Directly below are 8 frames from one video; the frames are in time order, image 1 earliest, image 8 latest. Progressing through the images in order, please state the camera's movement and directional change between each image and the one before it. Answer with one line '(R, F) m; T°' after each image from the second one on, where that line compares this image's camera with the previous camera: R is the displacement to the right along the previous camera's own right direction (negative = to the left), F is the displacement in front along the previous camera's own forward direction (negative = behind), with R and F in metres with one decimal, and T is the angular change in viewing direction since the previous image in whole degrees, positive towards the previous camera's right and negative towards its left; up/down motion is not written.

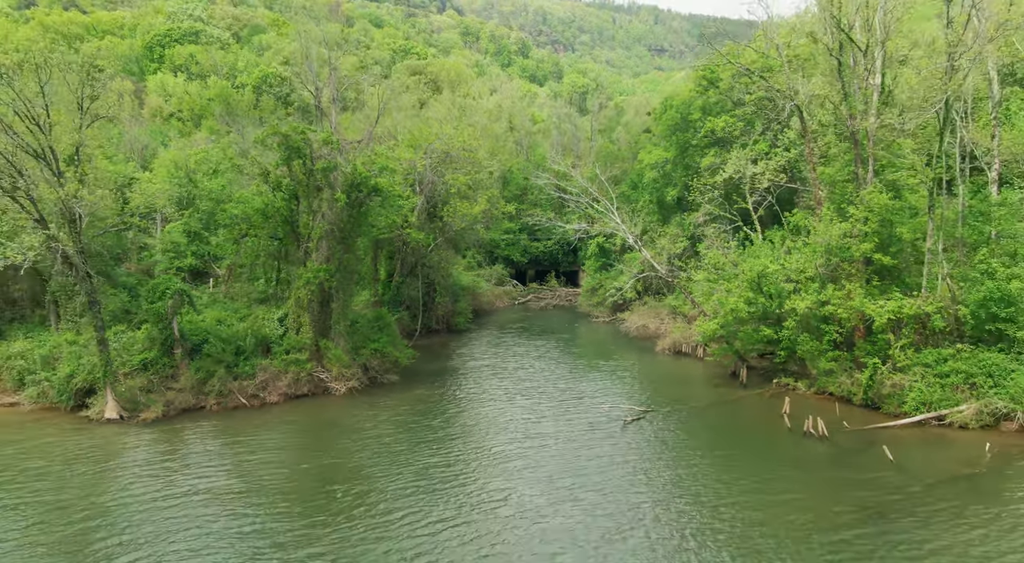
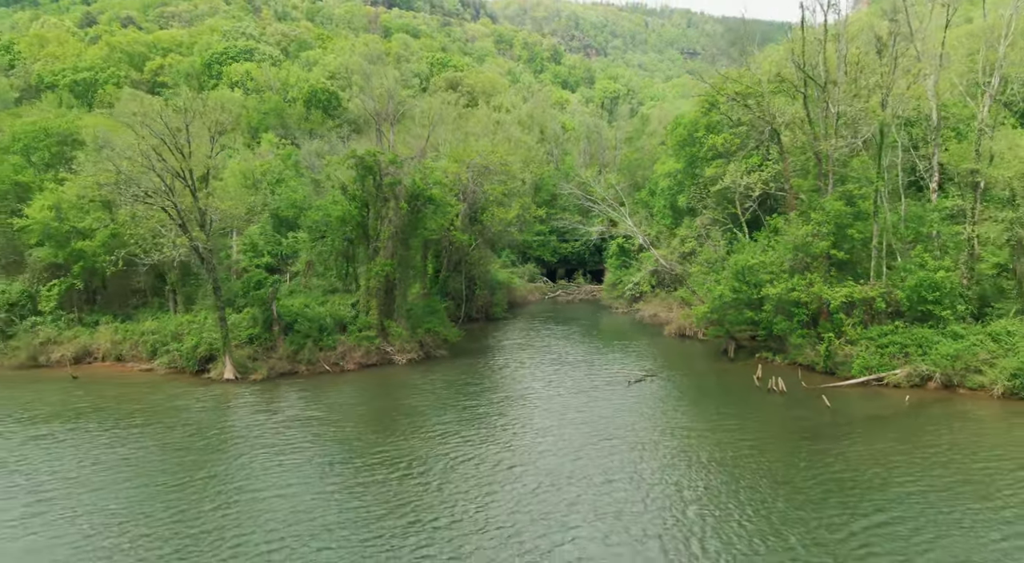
(+0.3, -7.4) m; -3°
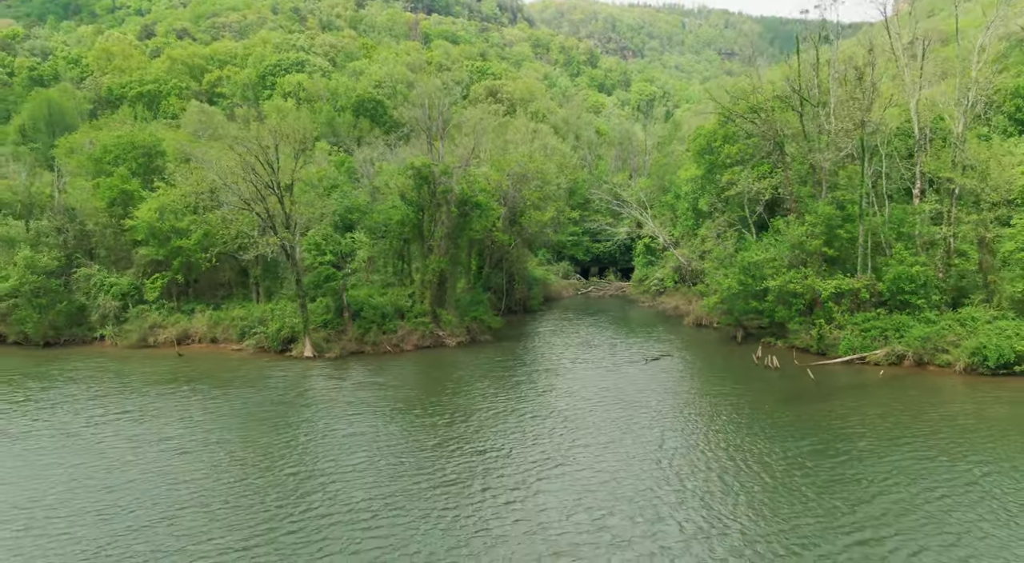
(+0.1, -6.2) m; -3°
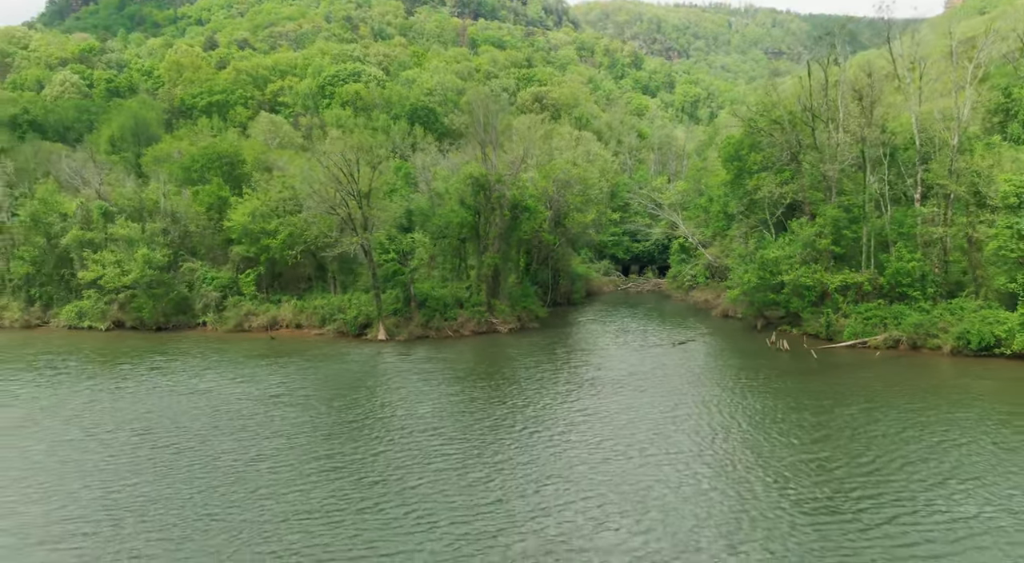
(0.0, -6.5) m; -4°
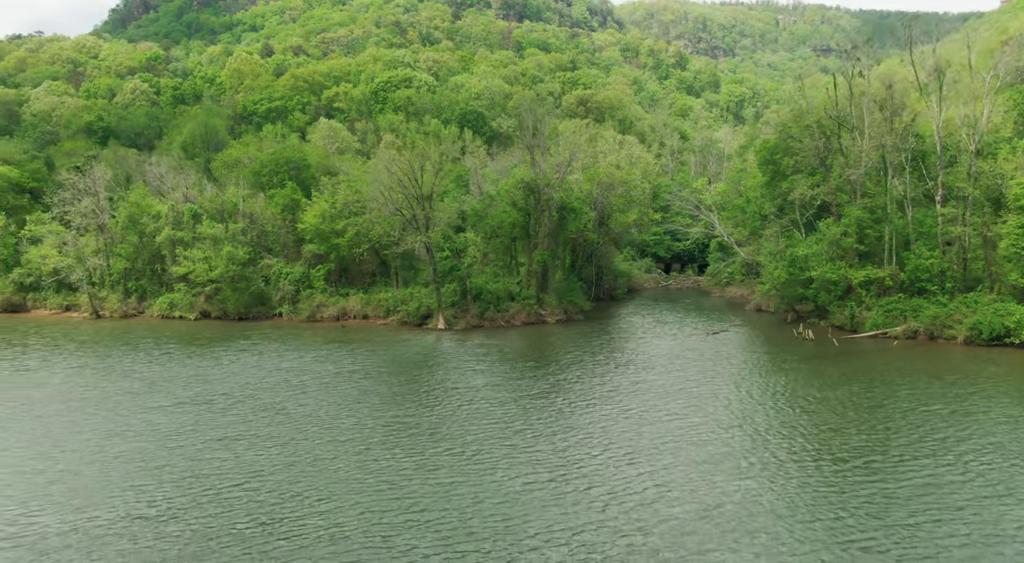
(-0.3, -5.0) m; -4°
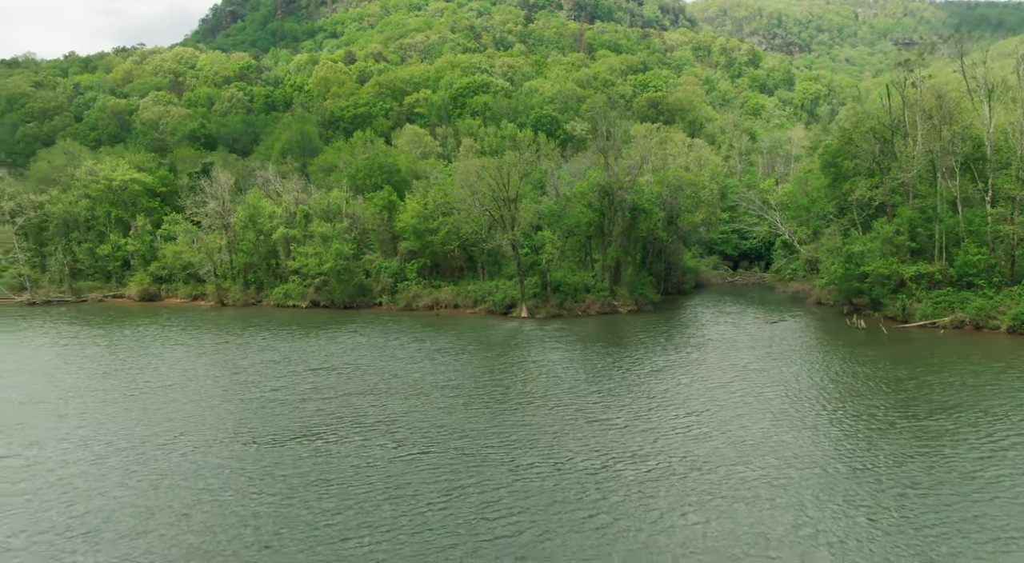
(-0.7, -6.8) m; -6°
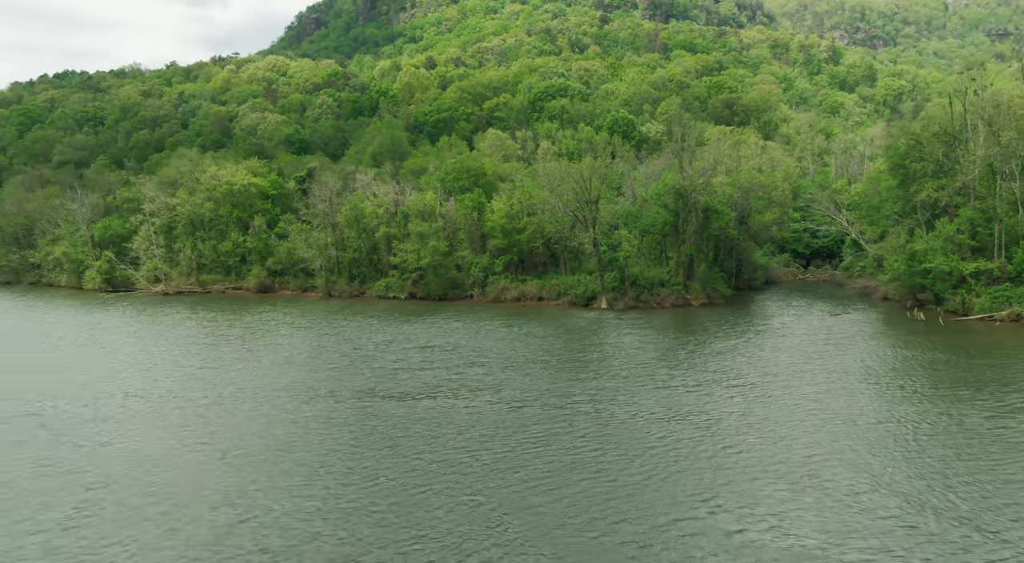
(-1.0, -7.0) m; -6°
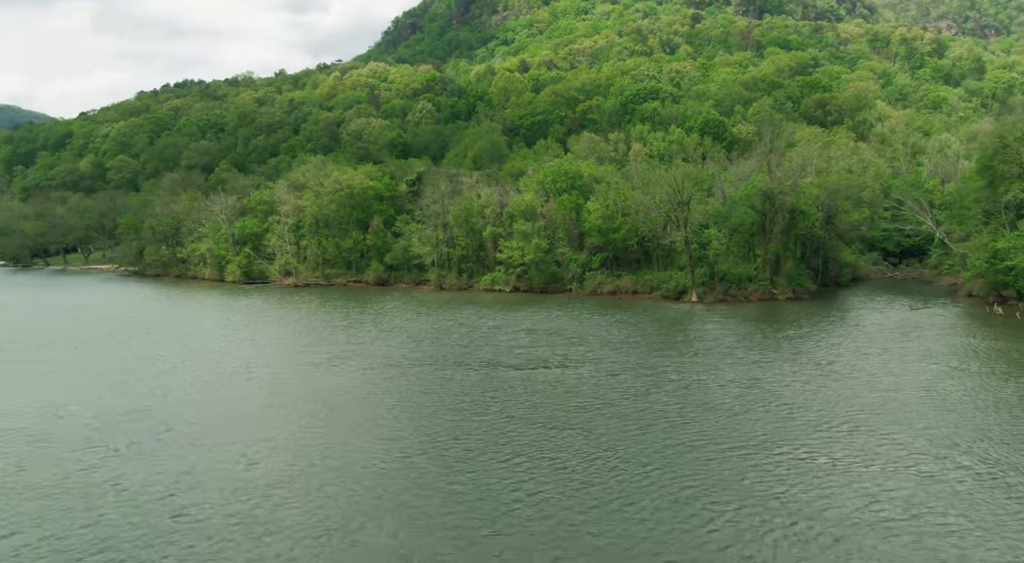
(-1.2, -8.2) m; -7°
